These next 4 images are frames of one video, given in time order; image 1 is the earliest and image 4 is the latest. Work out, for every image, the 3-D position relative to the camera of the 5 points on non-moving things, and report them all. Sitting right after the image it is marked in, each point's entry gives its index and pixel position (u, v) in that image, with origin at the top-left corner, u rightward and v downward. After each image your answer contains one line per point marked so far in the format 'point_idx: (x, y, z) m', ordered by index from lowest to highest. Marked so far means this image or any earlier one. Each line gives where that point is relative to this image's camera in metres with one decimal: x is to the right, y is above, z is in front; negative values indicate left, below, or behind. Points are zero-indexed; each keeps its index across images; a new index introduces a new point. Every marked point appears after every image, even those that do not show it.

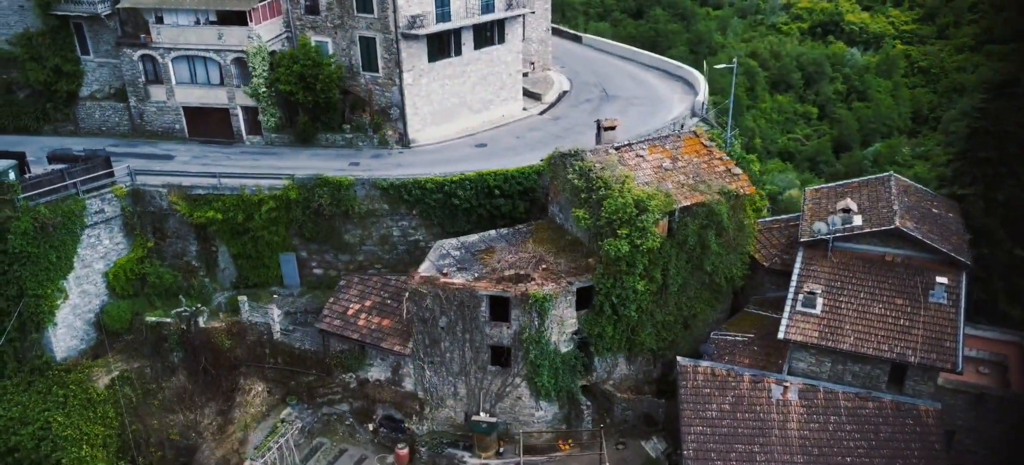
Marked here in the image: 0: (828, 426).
0: (+7.0, -4.3, +19.9) m
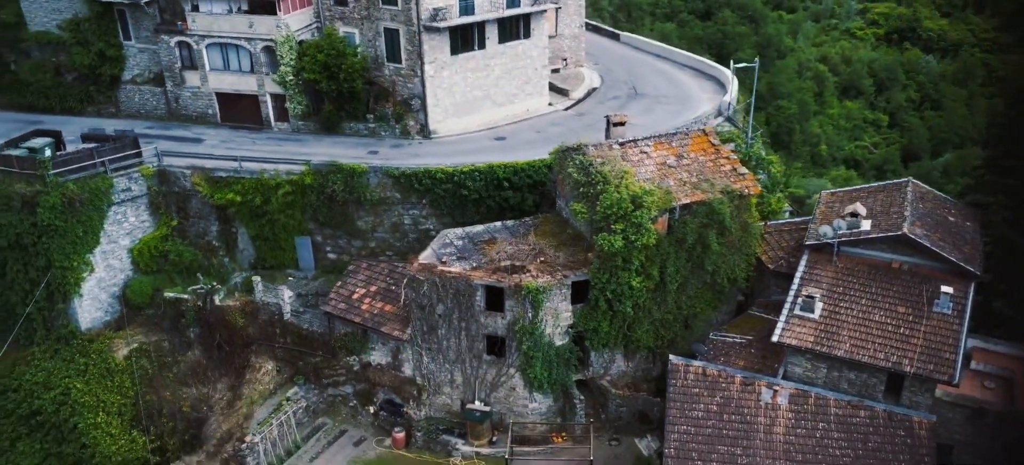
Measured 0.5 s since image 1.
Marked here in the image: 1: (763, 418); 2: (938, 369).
0: (+6.6, -4.3, +19.5) m
1: (+5.5, -4.1, +19.9) m
2: (+9.3, -3.0, +19.6) m
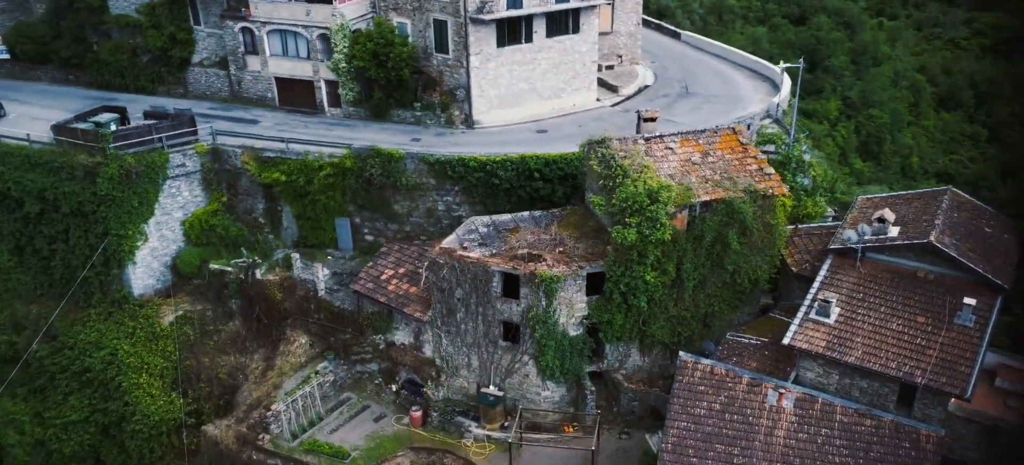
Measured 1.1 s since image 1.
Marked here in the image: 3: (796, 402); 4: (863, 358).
0: (+6.5, -4.4, +19.2) m
1: (+5.6, -4.1, +19.7) m
2: (+9.3, -3.2, +19.1) m
3: (+6.3, -3.8, +20.0) m
4: (+7.8, -2.8, +19.9) m
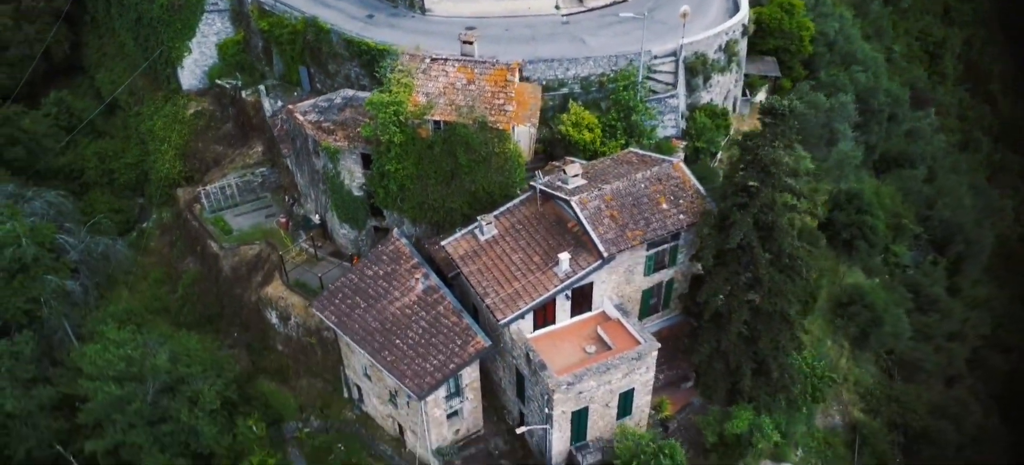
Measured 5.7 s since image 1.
0: (-2.8, -2.4, +25.4) m
1: (-3.4, -1.8, +26.2) m
2: (-0.2, -2.0, +23.9) m
3: (-2.5, -1.6, +26.0) m
4: (-1.1, -1.1, +25.1) m
